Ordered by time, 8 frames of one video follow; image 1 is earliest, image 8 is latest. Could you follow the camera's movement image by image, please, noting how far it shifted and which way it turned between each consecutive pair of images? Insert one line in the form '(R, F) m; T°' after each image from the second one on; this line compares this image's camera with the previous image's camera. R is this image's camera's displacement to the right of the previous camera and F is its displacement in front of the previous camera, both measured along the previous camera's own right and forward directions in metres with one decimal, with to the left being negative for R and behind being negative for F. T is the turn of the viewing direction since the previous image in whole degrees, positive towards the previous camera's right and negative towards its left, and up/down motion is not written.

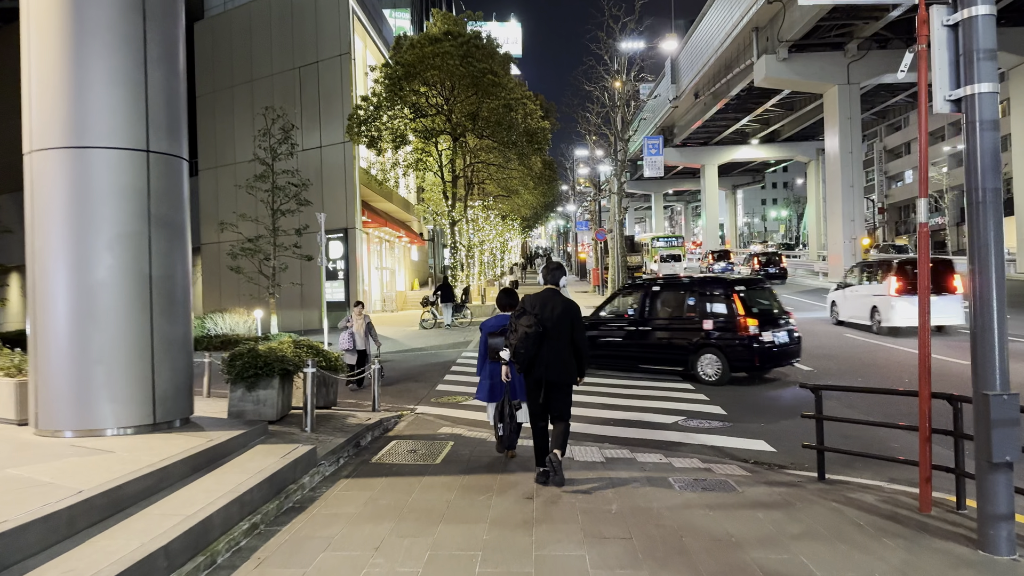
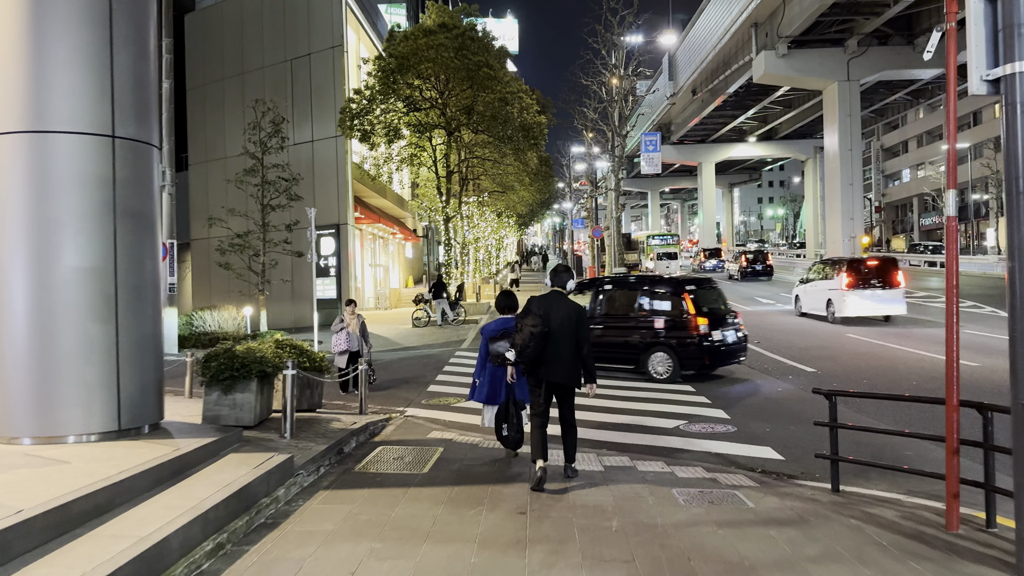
(0.0, +0.4) m; 0°
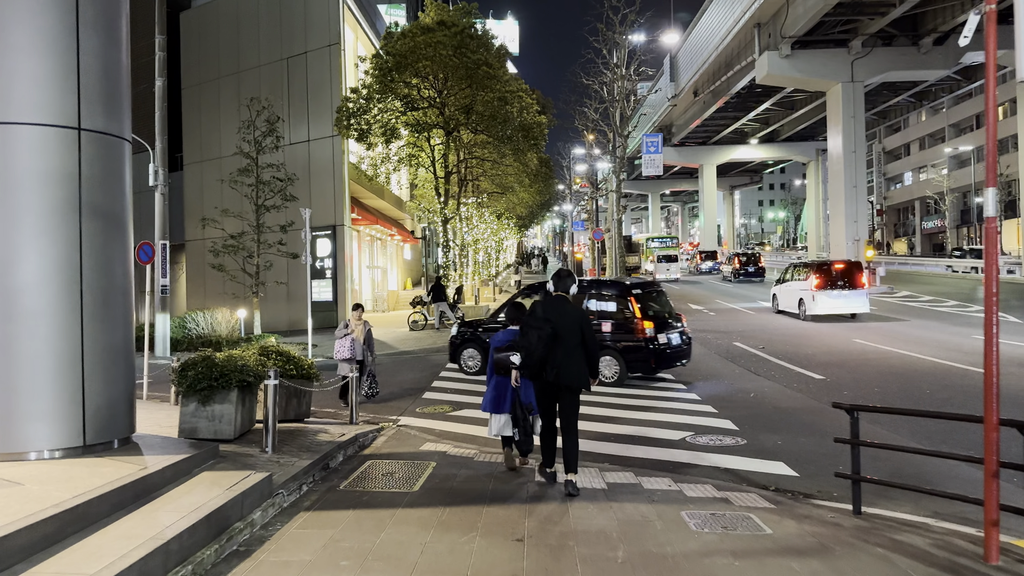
(0.0, +0.4) m; 0°
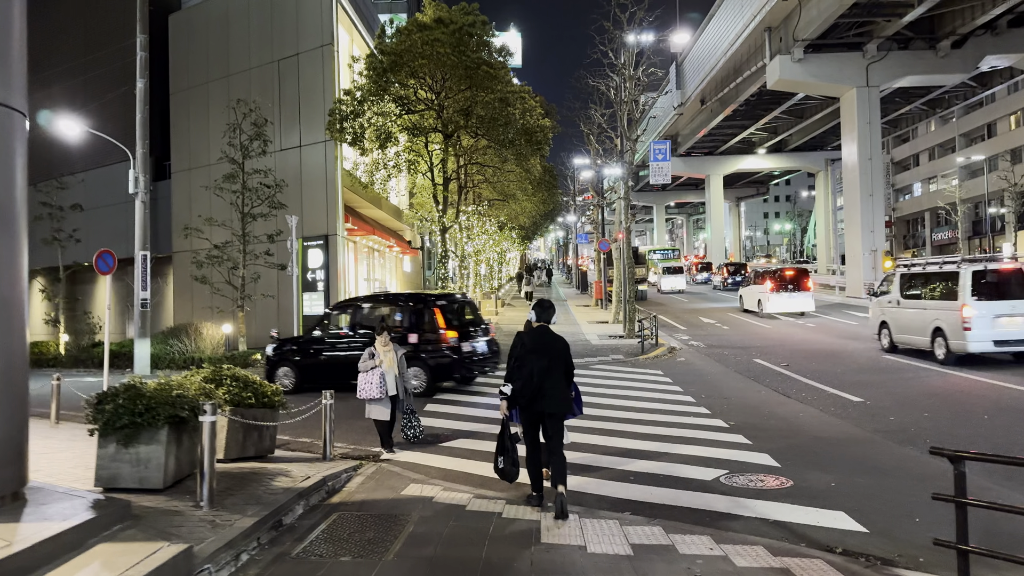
(0.0, +1.2) m; 0°
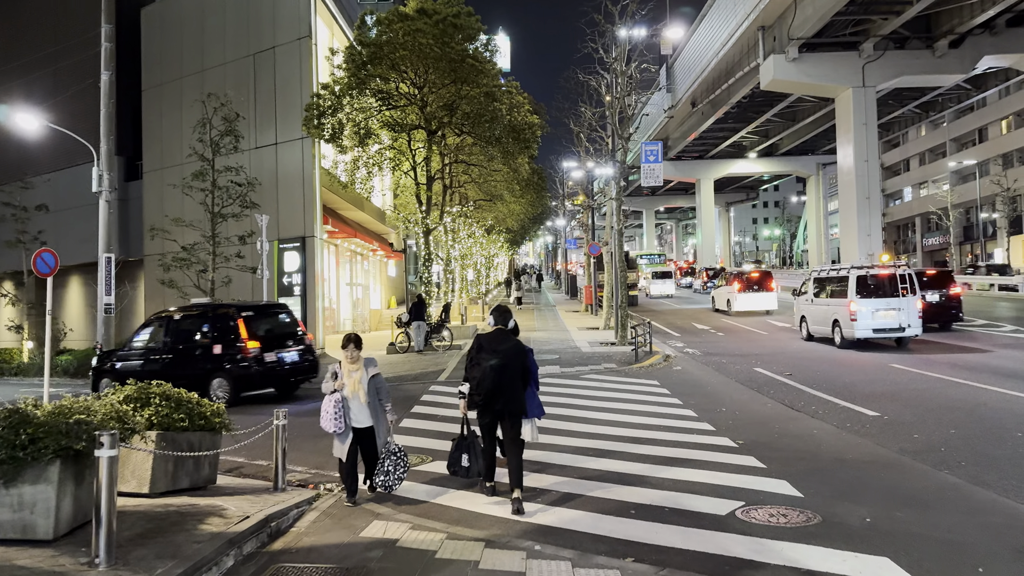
(0.0, +0.9) m; +1°
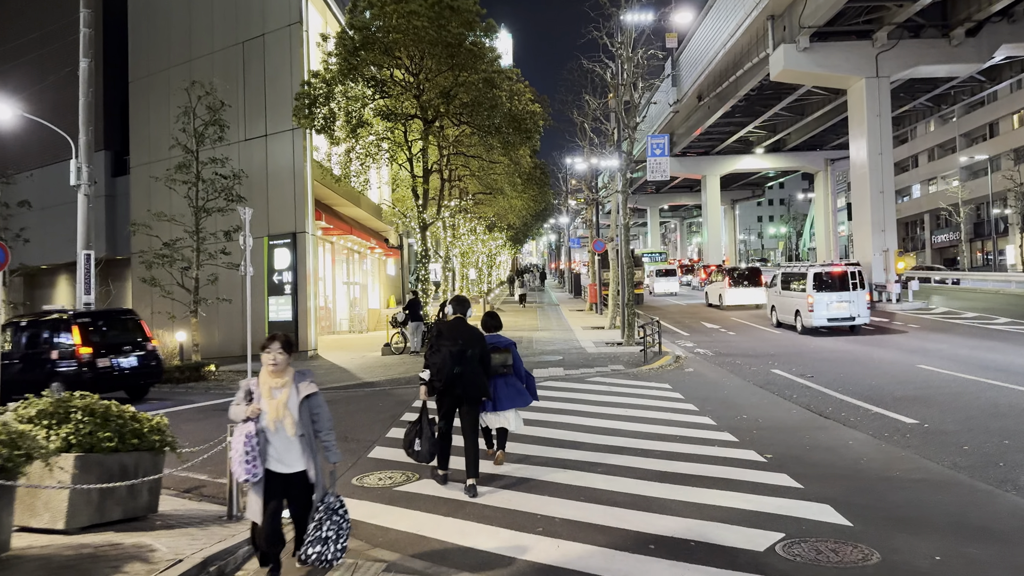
(0.0, +0.9) m; 0°
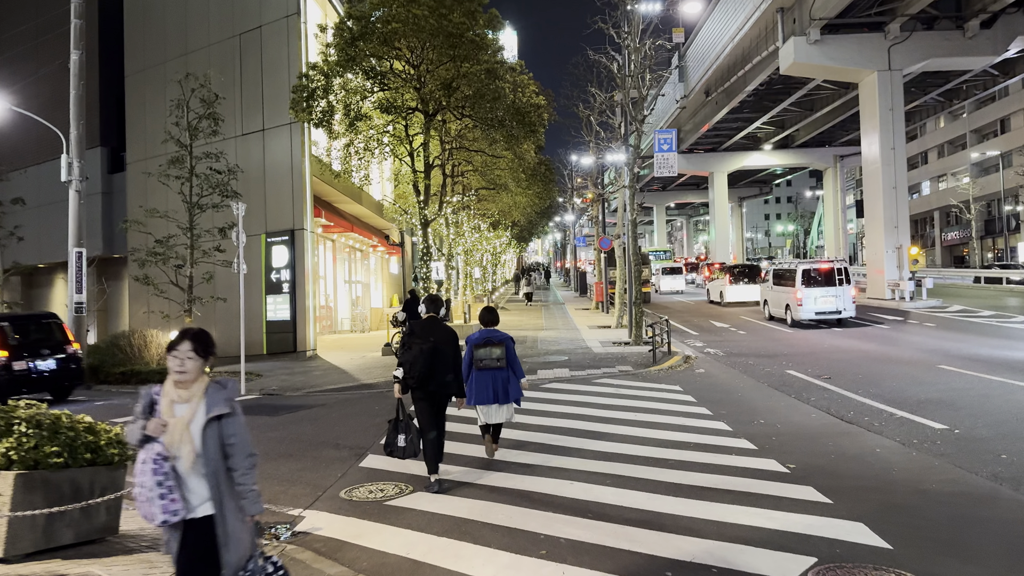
(0.0, +0.5) m; 0°
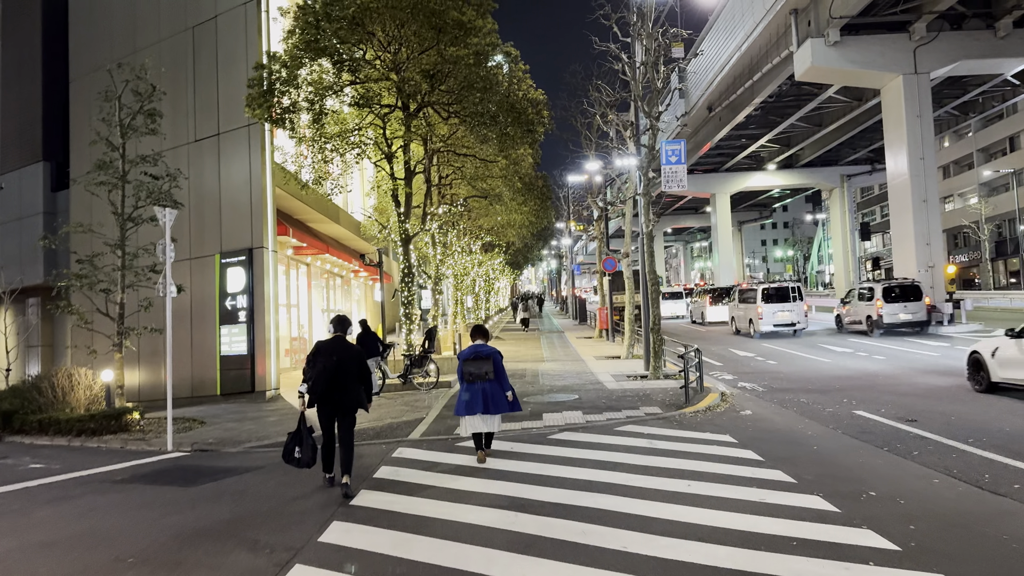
(-0.1, +2.5) m; 0°
